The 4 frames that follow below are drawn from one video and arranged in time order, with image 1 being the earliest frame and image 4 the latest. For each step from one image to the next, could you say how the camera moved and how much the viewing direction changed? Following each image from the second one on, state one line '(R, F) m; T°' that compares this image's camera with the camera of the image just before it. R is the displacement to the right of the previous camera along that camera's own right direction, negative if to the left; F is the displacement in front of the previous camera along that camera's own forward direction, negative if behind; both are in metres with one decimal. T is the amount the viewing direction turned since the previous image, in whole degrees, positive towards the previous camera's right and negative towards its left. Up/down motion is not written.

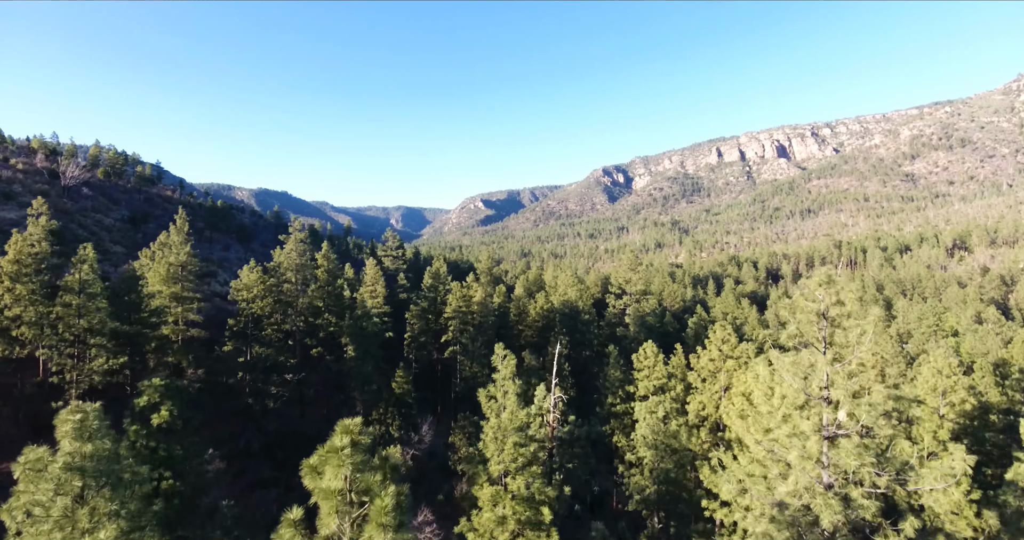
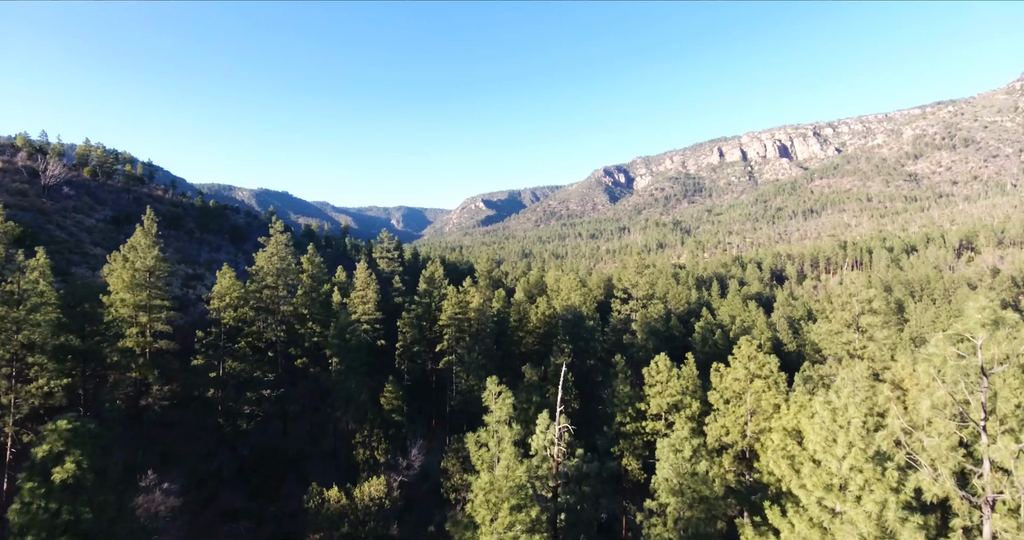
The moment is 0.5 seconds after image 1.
(+0.1, +3.3) m; 0°
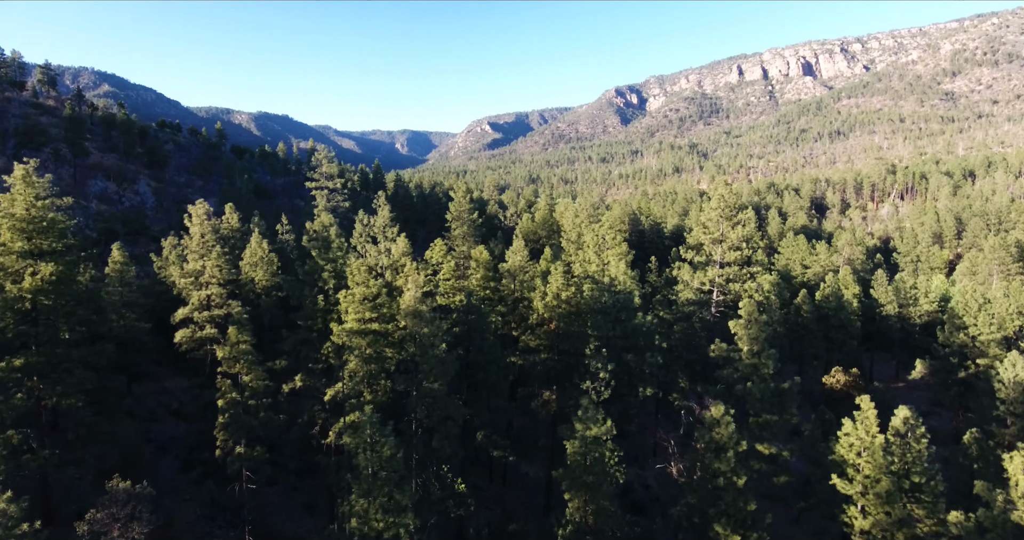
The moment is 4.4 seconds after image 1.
(+1.0, +25.9) m; -1°
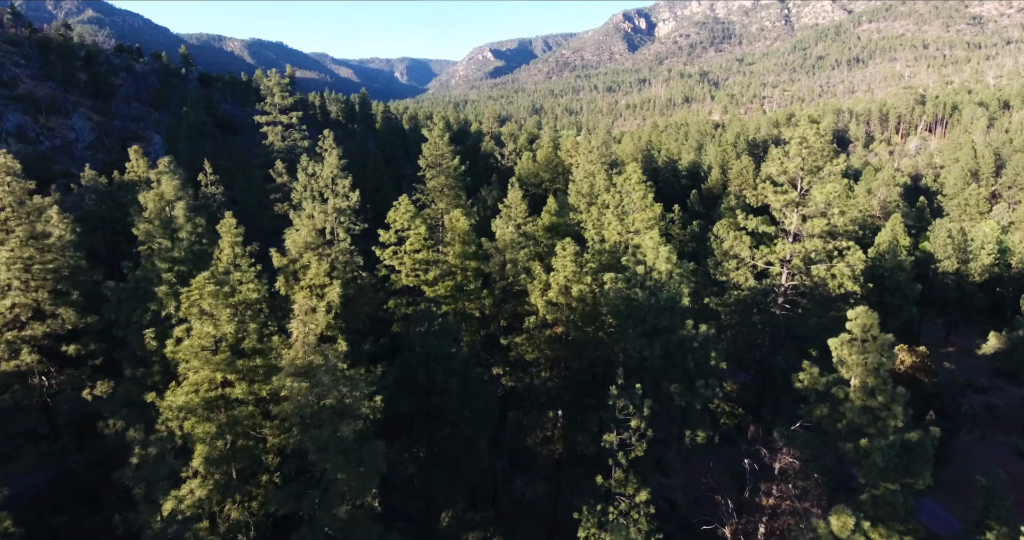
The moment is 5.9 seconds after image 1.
(+0.5, +9.8) m; 0°
